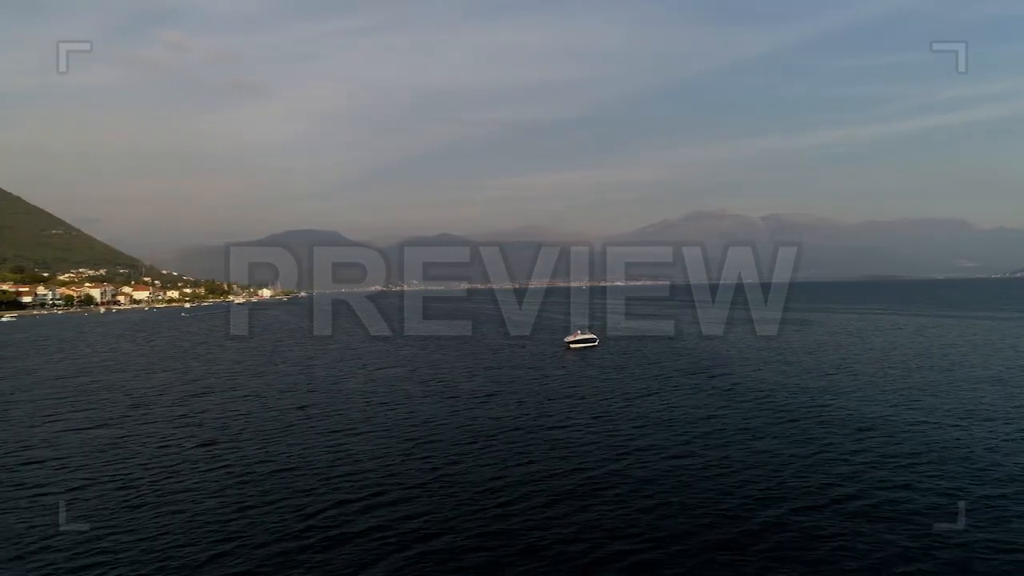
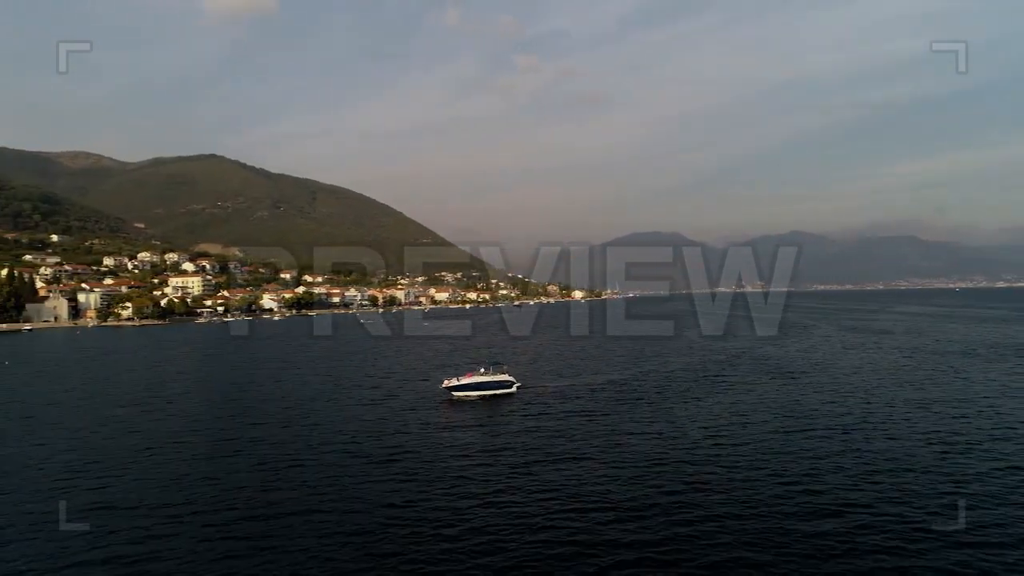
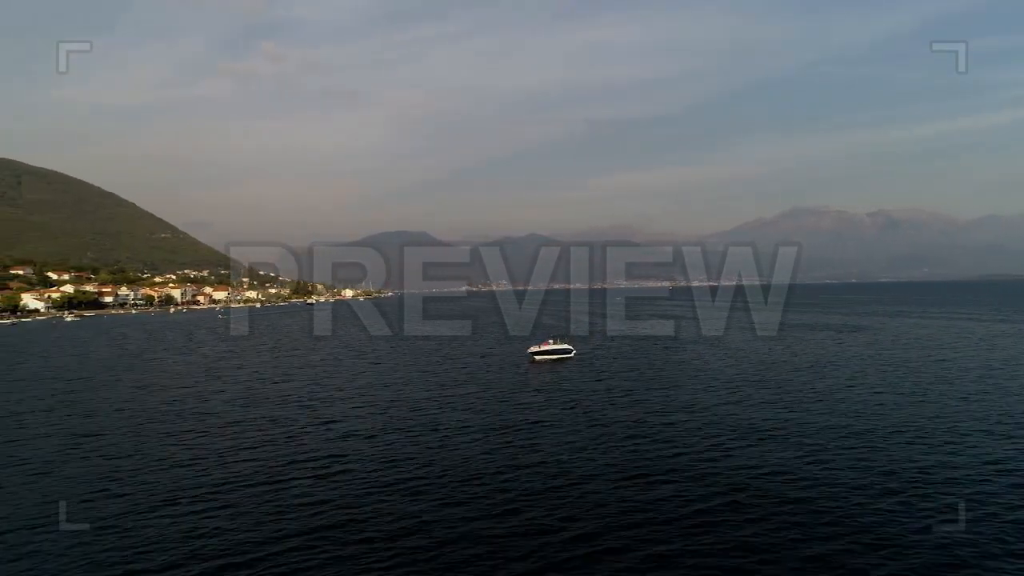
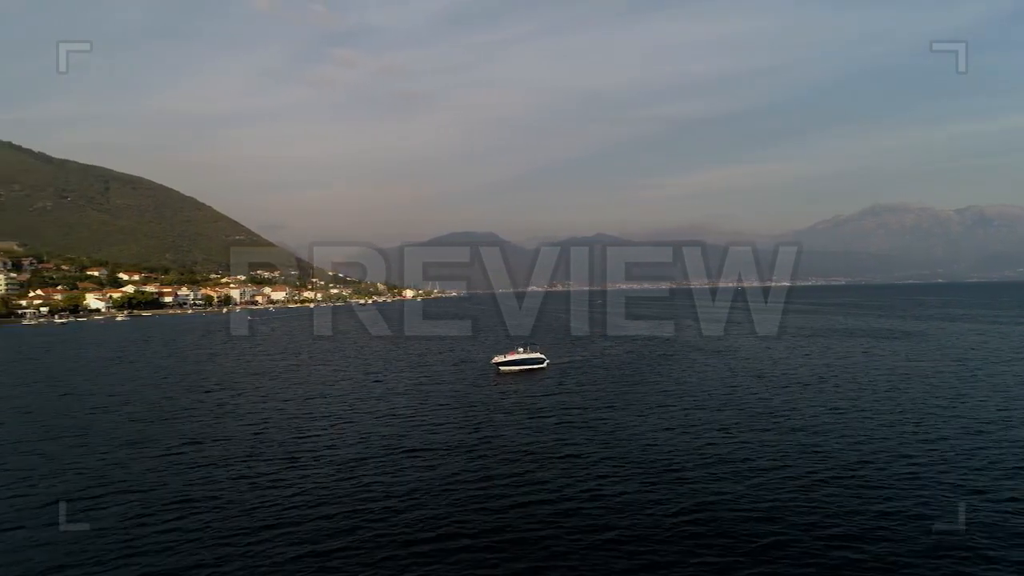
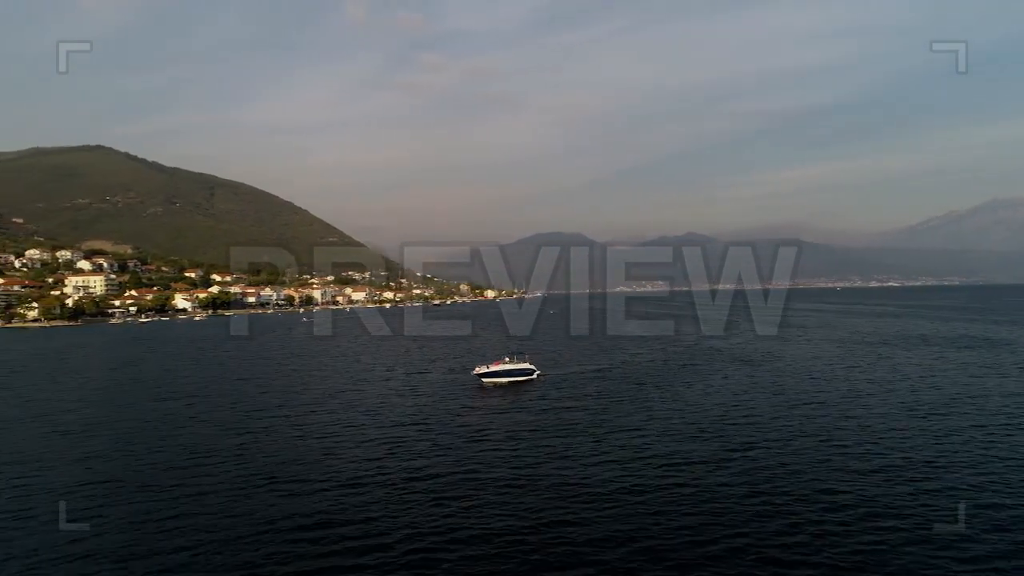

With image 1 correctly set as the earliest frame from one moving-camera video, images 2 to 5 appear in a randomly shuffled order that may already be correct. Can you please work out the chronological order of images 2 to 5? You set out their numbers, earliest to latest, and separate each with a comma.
3, 4, 5, 2
